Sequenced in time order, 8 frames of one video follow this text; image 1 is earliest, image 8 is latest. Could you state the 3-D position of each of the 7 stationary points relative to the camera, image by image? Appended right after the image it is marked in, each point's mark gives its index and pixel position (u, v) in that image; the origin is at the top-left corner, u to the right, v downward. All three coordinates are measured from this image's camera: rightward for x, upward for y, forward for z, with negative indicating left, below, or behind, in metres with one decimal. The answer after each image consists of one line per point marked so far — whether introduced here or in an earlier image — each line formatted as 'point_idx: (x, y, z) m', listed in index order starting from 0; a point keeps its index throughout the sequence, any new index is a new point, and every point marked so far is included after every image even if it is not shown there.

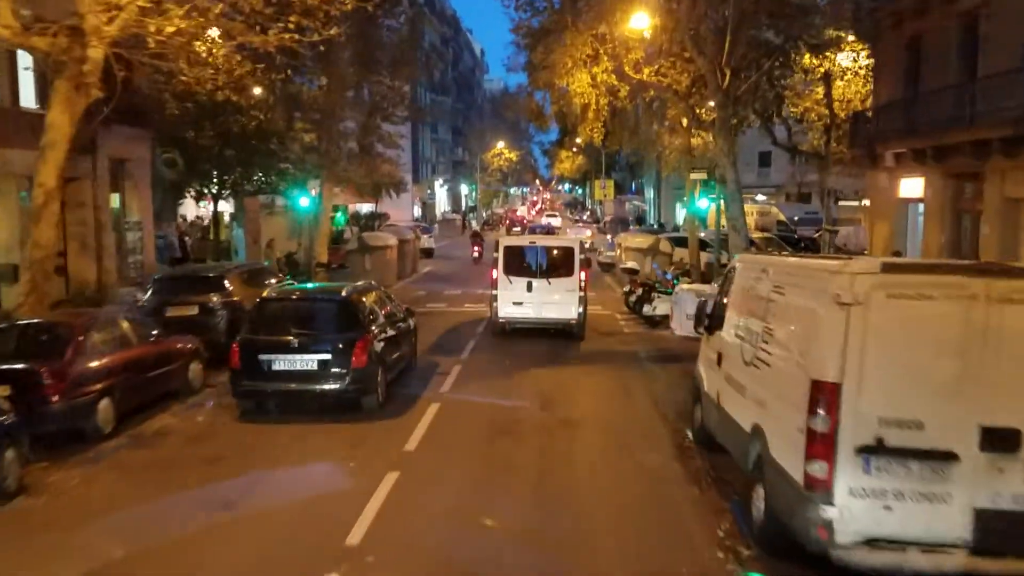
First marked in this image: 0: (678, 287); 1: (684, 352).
0: (+3.5, 0.0, +17.7) m
1: (+3.2, -1.2, +15.6) m
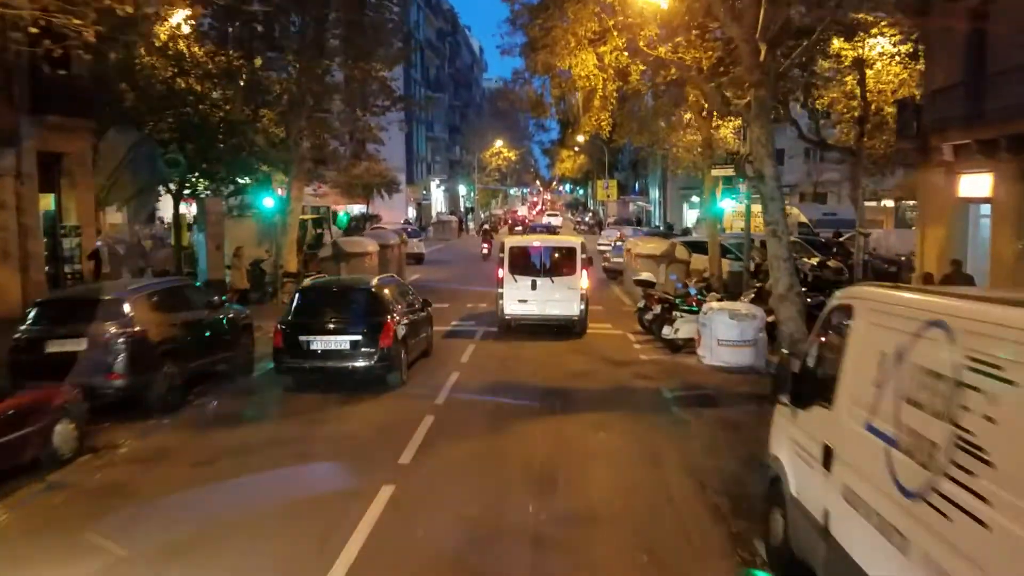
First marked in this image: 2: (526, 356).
0: (+3.4, -0.3, +14.5) m
1: (+3.1, -1.5, +12.4) m
2: (+0.2, -1.2, +14.9) m
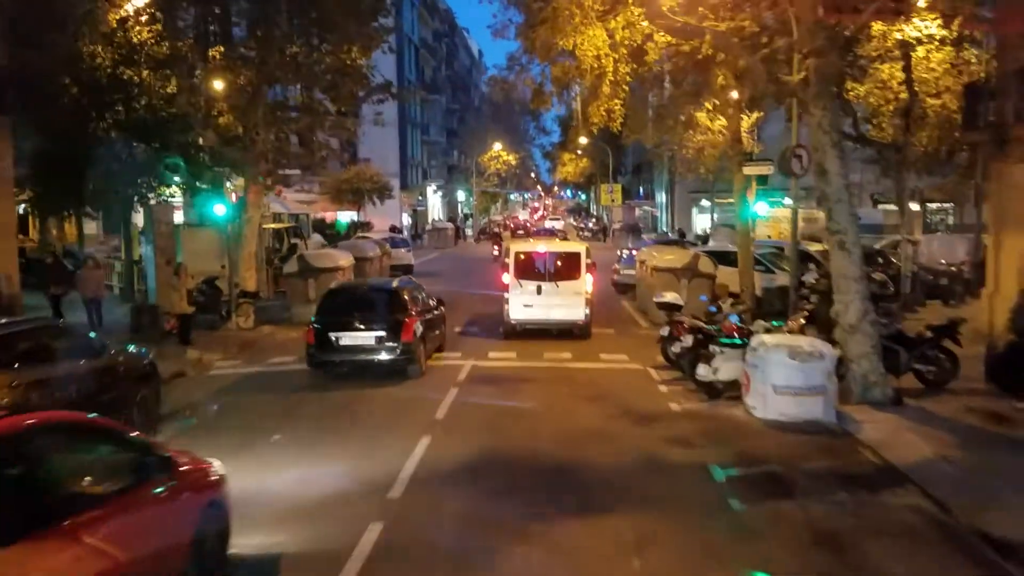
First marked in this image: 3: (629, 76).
0: (+3.3, -0.7, +11.2) m
1: (+2.9, -1.9, +9.1) m
2: (+0.1, -1.6, +11.6) m
3: (+2.5, +4.5, +17.7) m
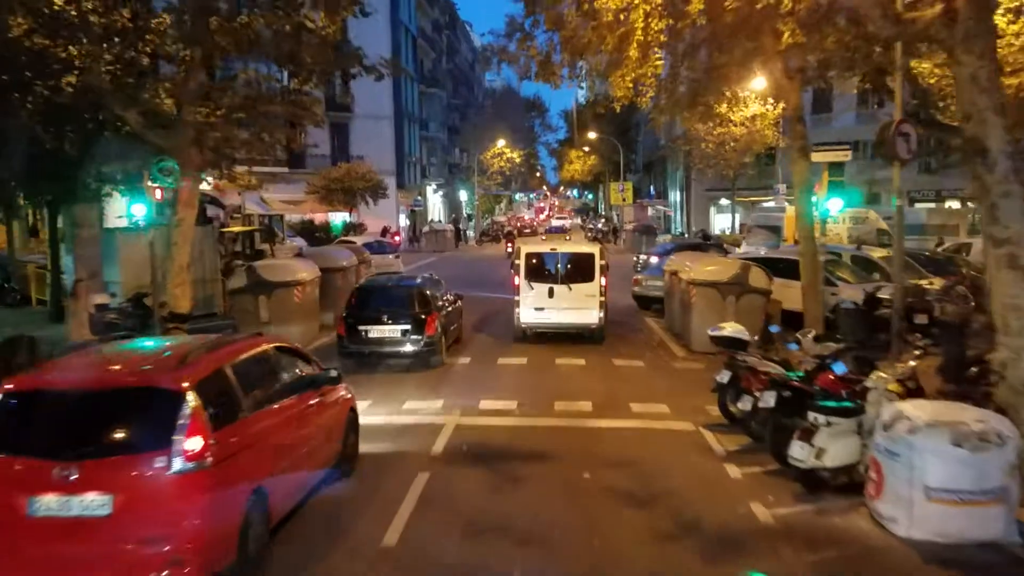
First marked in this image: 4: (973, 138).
0: (+3.2, -1.0, +7.2) m
1: (+2.9, -2.2, +5.1) m
2: (+0.1, -1.9, +7.6) m
3: (+2.5, +4.2, +13.8) m
4: (+4.4, +1.5, +8.0) m
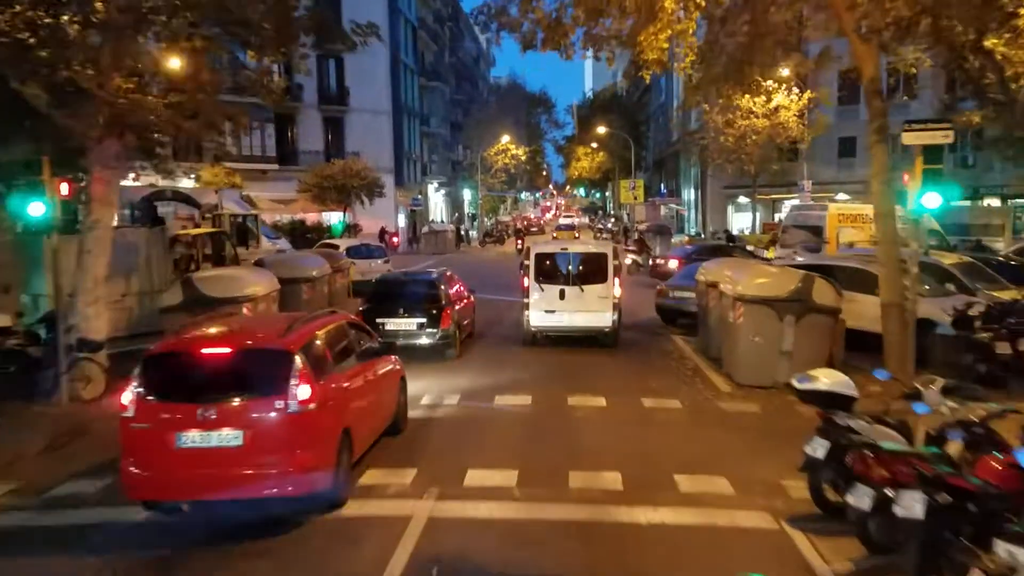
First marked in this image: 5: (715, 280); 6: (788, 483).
0: (+3.2, -1.3, +4.0) m
1: (+2.8, -2.5, +2.0) m
2: (0.0, -2.2, +4.5) m
3: (+2.5, +3.9, +10.6) m
4: (+4.4, +1.2, +4.9) m
5: (+3.4, +0.1, +14.0) m
6: (+2.6, -1.8, +7.9) m
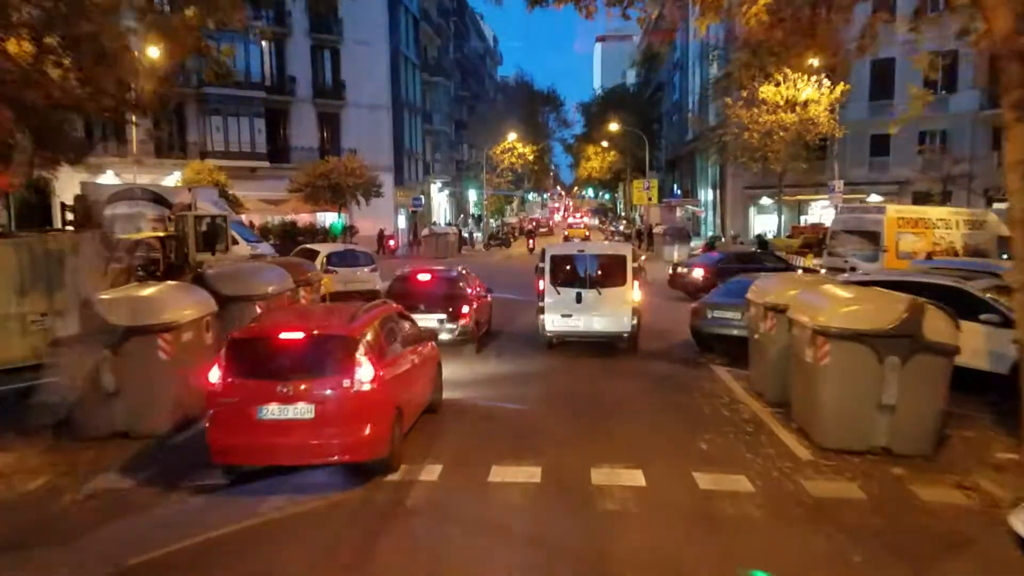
0: (+3.2, -1.6, +0.9) m
1: (+2.8, -2.8, -1.2) m
2: (0.0, -2.5, +1.4) m
3: (+2.5, +3.6, +7.5) m
4: (+4.3, +0.9, +1.7) m
5: (+3.5, -0.2, +10.9) m
6: (+2.6, -2.2, +4.7) m
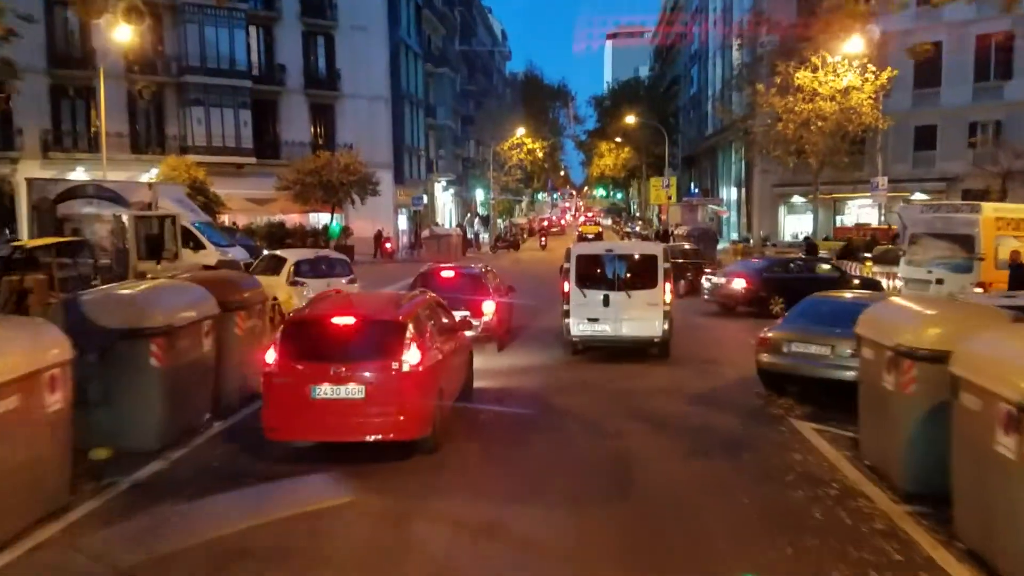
0: (+3.1, -1.9, -2.8) m
1: (+2.7, -3.1, -4.9) m
2: (-0.1, -2.8, -2.3) m
3: (+2.5, +3.3, +3.8) m
4: (+4.3, +0.6, -2.0) m
5: (+3.5, -0.5, +7.2) m
6: (+2.6, -2.5, +1.1) m
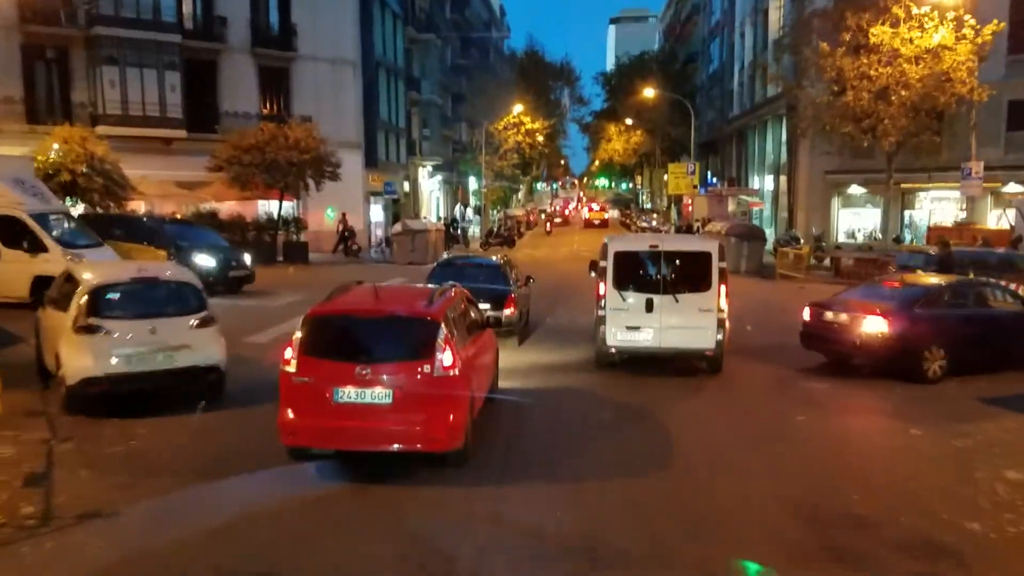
0: (+2.9, -2.8, -10.3) m
1: (+2.5, -4.0, -12.4) m
2: (-0.3, -3.6, -9.8) m
3: (+2.4, +2.5, -3.8) m
4: (+4.1, -0.3, -9.5) m
5: (+3.3, -1.2, -0.3) m
6: (+2.3, -3.3, -6.5) m
